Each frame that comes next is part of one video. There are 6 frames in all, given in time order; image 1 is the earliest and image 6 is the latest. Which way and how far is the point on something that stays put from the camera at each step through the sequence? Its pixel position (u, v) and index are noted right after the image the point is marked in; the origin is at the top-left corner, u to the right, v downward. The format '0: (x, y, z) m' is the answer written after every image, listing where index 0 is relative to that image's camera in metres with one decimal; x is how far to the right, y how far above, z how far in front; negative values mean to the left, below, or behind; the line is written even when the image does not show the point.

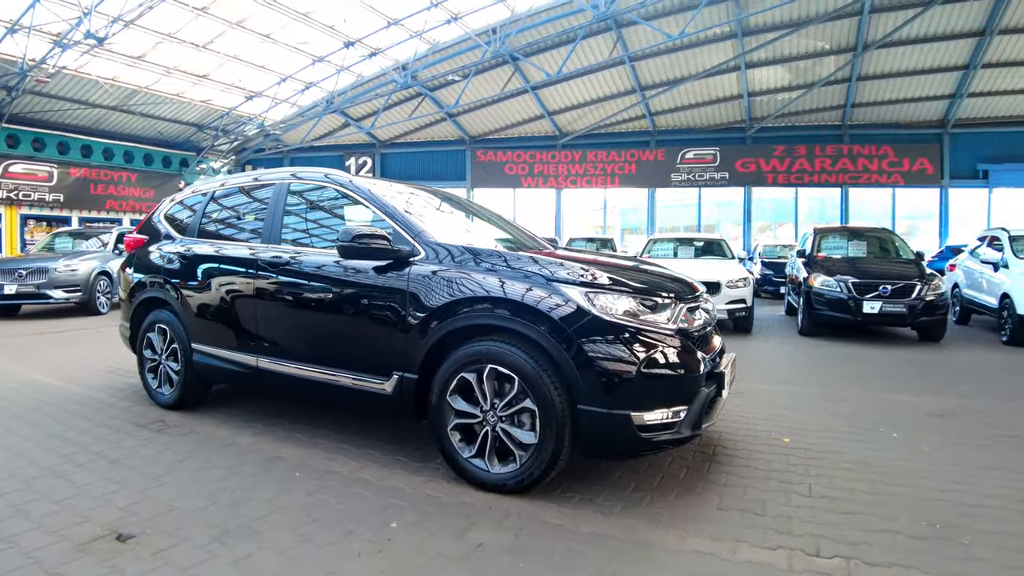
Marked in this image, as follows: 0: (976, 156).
0: (+13.1, +3.7, +17.4) m
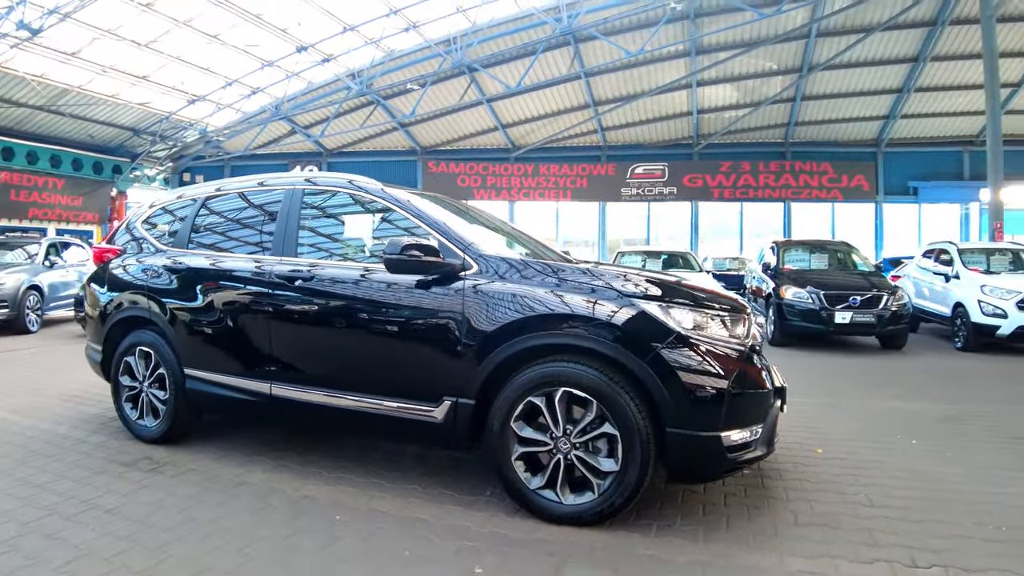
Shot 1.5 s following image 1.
0: (+11.8, +3.4, +18.6) m
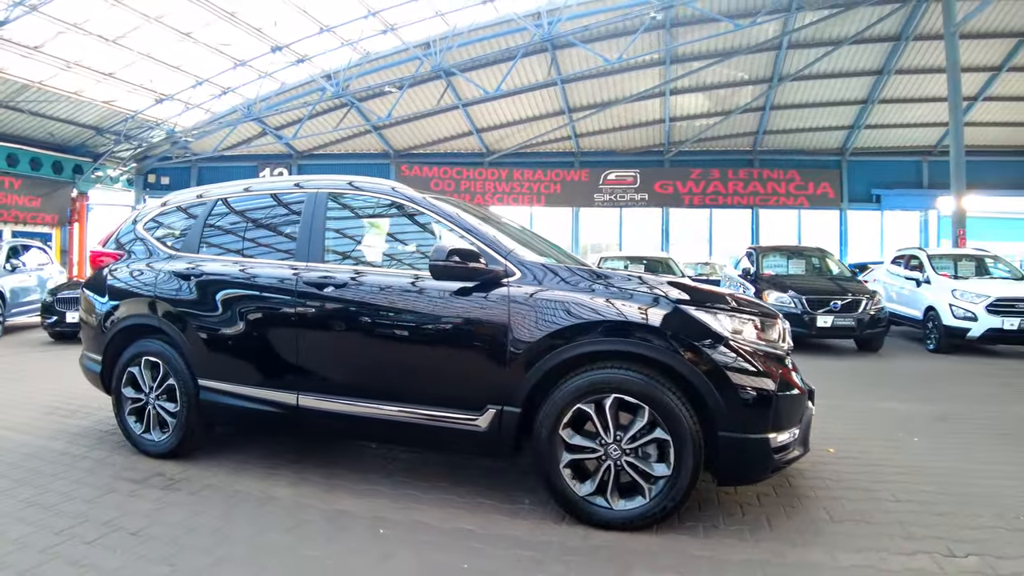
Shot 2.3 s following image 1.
0: (+11.0, +3.2, +19.3) m
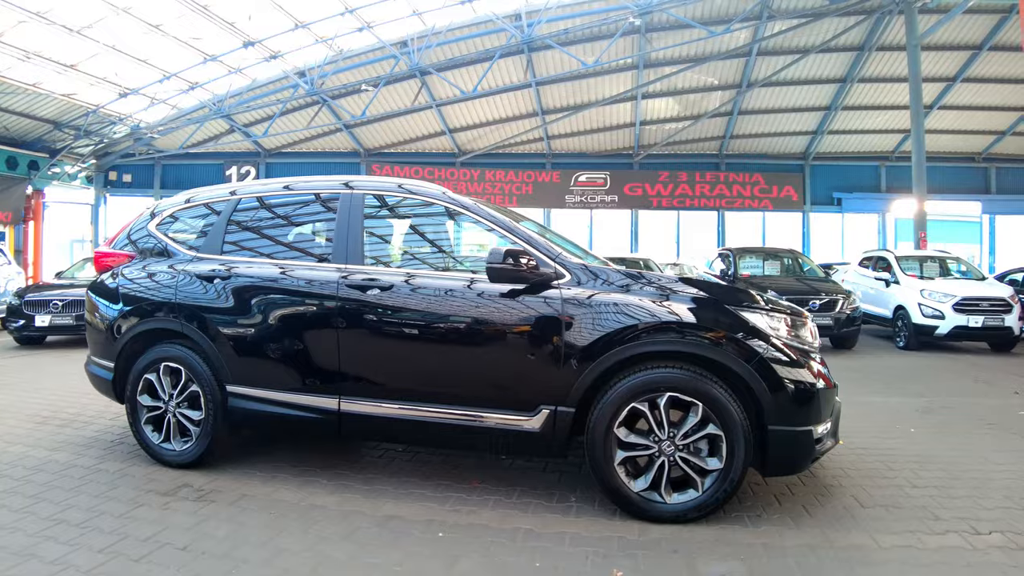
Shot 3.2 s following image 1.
0: (+10.1, +3.2, +20.0) m
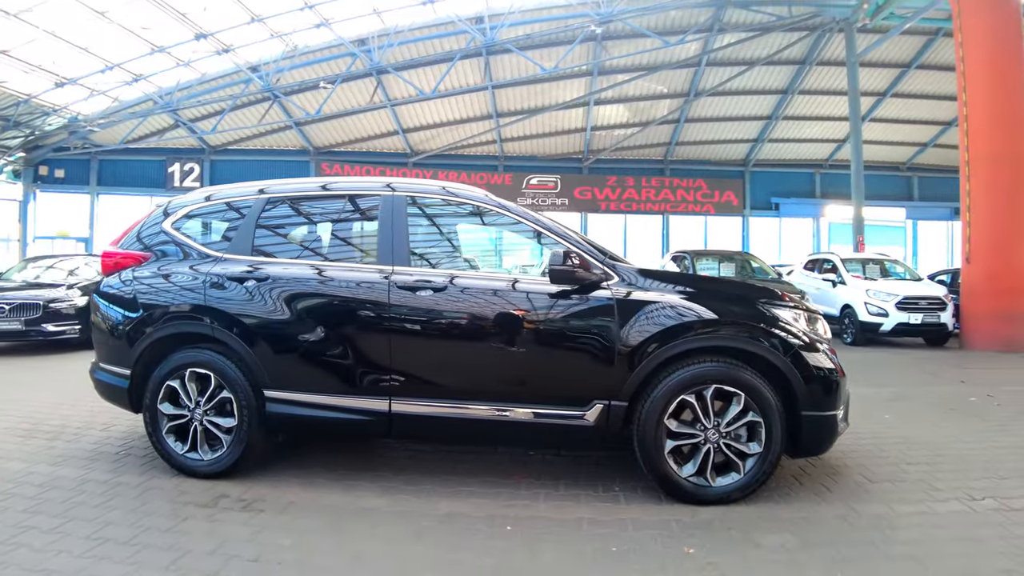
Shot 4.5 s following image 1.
0: (+8.5, +3.2, +21.1) m
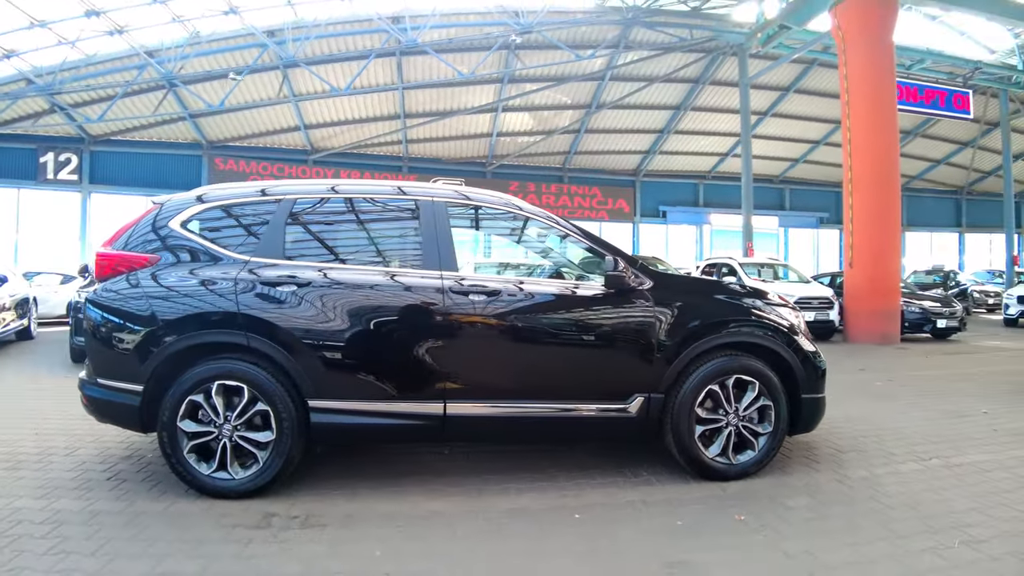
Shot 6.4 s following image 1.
0: (+5.2, +3.2, +22.6) m
